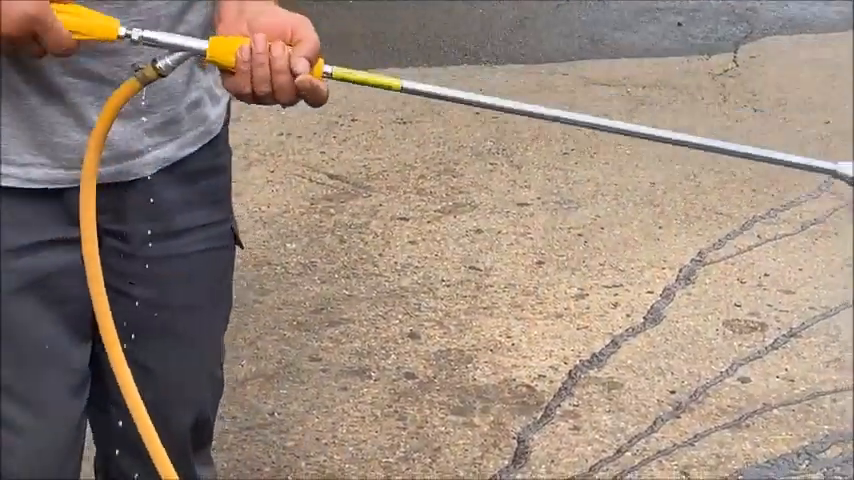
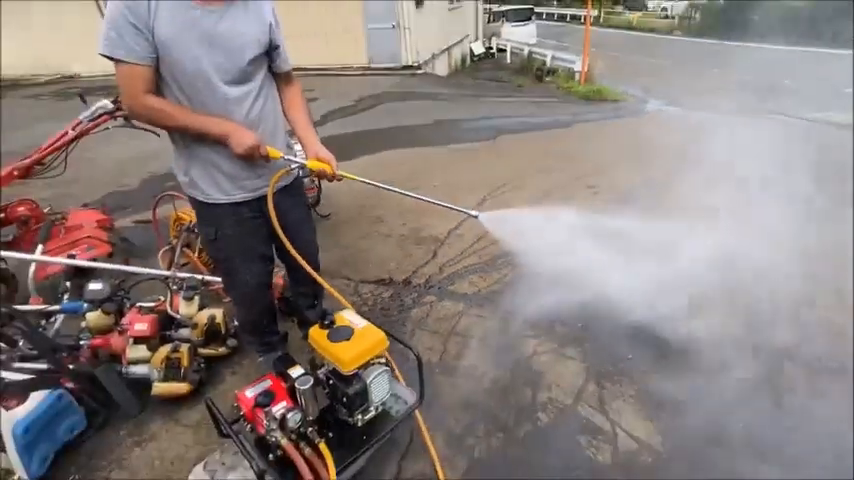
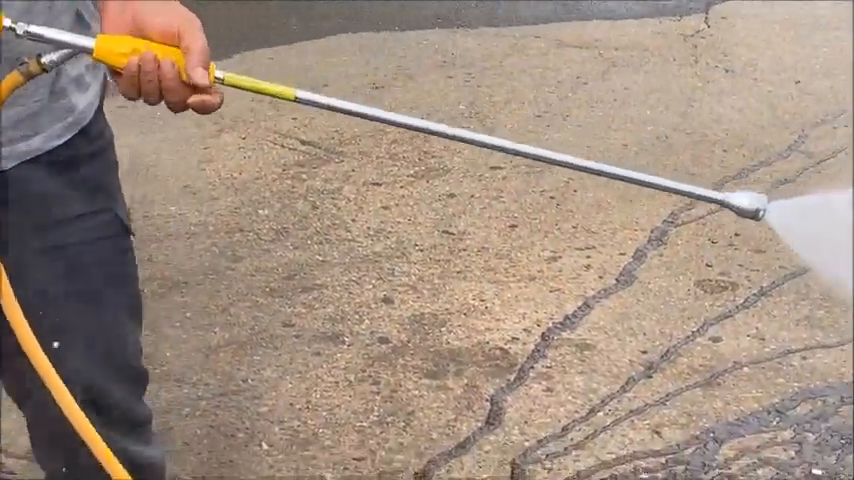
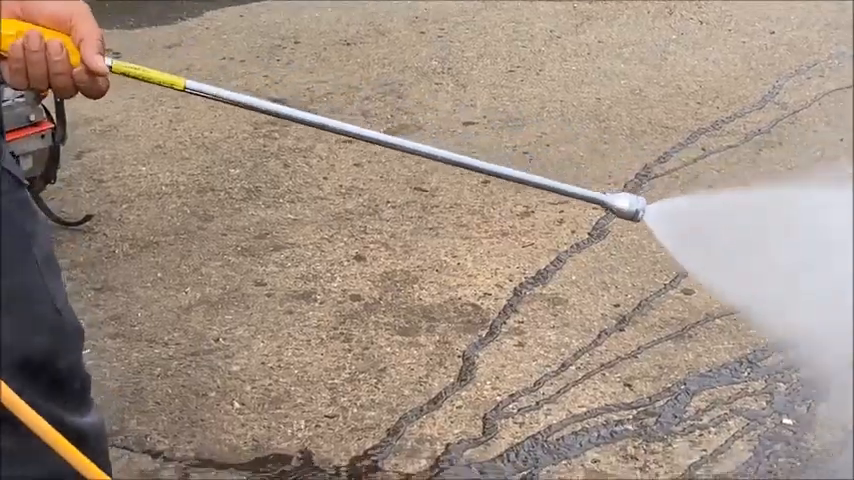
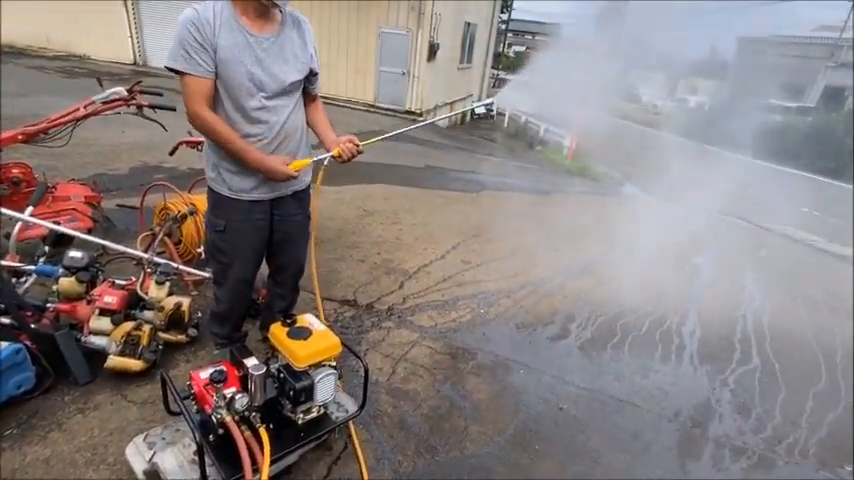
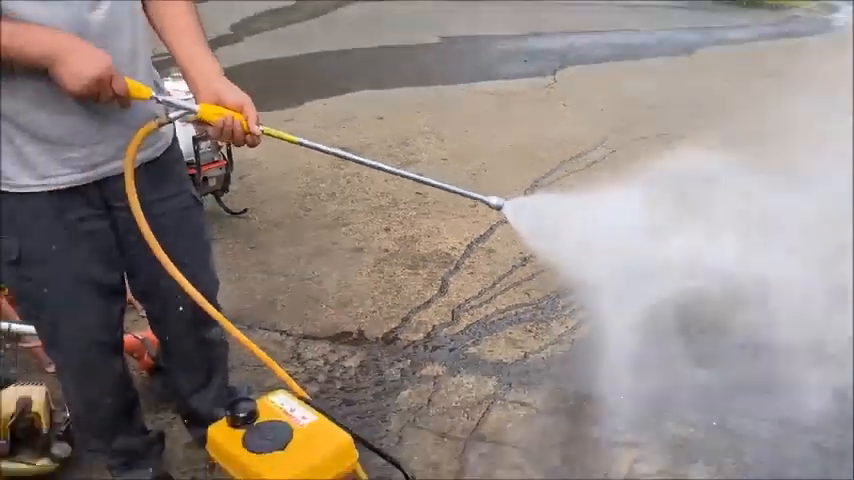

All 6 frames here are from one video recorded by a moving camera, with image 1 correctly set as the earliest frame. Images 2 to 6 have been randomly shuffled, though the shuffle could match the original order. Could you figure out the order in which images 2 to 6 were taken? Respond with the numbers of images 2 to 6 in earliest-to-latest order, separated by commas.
3, 4, 6, 2, 5
